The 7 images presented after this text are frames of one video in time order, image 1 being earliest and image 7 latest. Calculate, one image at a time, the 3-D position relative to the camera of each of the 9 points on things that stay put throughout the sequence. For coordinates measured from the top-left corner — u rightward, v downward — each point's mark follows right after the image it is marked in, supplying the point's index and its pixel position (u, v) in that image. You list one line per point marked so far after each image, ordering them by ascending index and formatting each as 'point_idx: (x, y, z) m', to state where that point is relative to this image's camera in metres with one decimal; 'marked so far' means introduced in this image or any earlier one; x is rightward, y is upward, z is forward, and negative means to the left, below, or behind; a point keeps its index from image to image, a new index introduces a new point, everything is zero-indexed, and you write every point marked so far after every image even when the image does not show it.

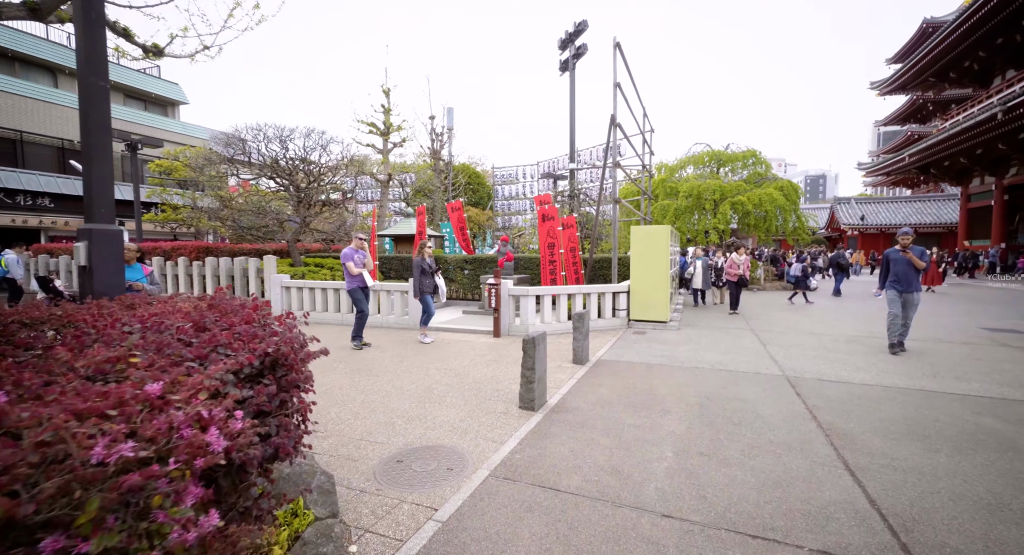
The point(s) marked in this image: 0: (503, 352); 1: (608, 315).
0: (-0.2, -1.2, +7.2) m
1: (+1.9, -0.8, +9.6) m
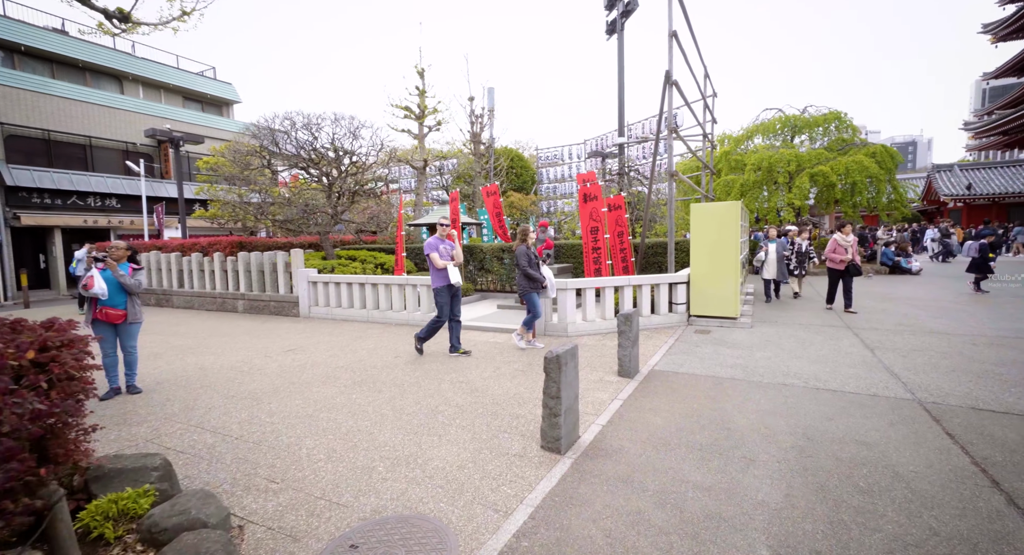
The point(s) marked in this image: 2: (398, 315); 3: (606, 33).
0: (+0.3, -1.1, +6.1) m
1: (+2.6, -0.6, +8.2) m
2: (-2.2, -0.8, +9.1) m
3: (+2.6, +6.8, +13.2) m
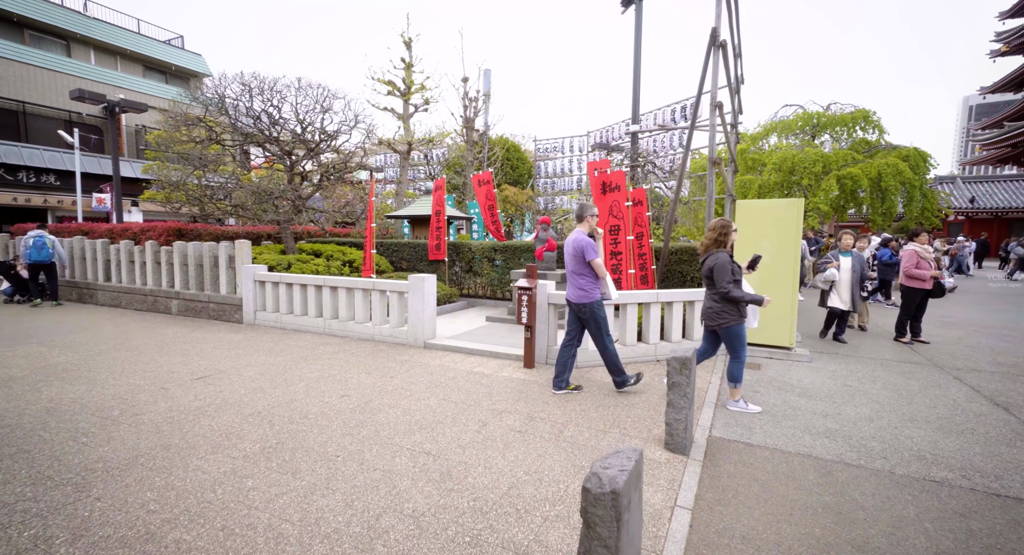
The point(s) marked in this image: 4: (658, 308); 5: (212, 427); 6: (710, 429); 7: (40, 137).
0: (+0.2, -1.2, +4.3) m
1: (+2.5, -0.8, +6.5) m
2: (-2.3, -0.8, +7.3) m
3: (+2.7, +6.7, +11.4) m
4: (+1.9, -0.4, +6.3) m
5: (-2.4, -1.2, +3.7) m
6: (+1.7, -1.3, +4.0) m
7: (-17.7, +5.3, +17.7) m
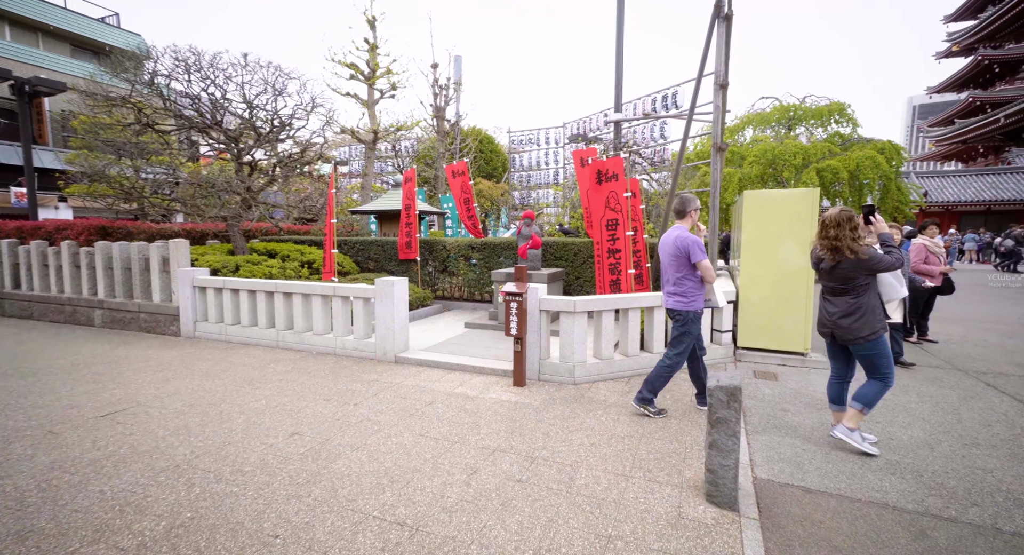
0: (+0.2, -1.3, +3.5) m
1: (+2.3, -0.8, +5.8) m
2: (-2.5, -0.9, +6.3) m
3: (+2.1, +6.7, +10.7) m
4: (+1.8, -0.4, +5.5) m
5: (-2.4, -1.3, +2.8) m
6: (+1.6, -1.3, +3.2) m
7: (-18.6, +5.1, +15.7) m
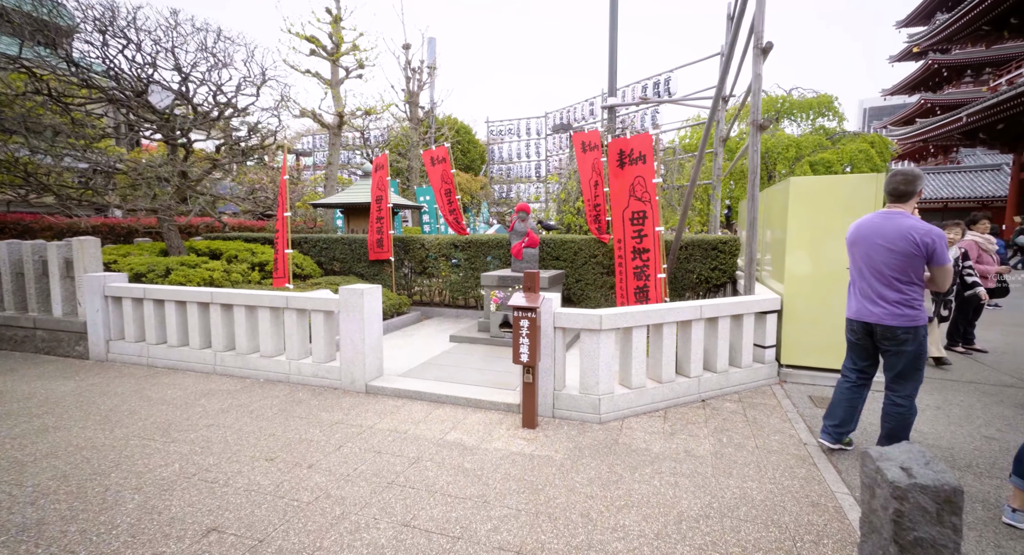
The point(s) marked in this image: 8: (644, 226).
0: (+0.3, -1.3, +2.3) m
1: (+2.3, -0.9, +4.8) m
2: (-2.5, -0.9, +5.0) m
3: (+1.8, +6.7, +9.6) m
4: (+1.8, -0.5, +4.5) m
5: (-2.2, -1.4, +1.5) m
6: (+1.8, -1.4, +2.2) m
7: (-19.2, +5.0, +13.4) m
8: (+1.3, +0.5, +4.6) m
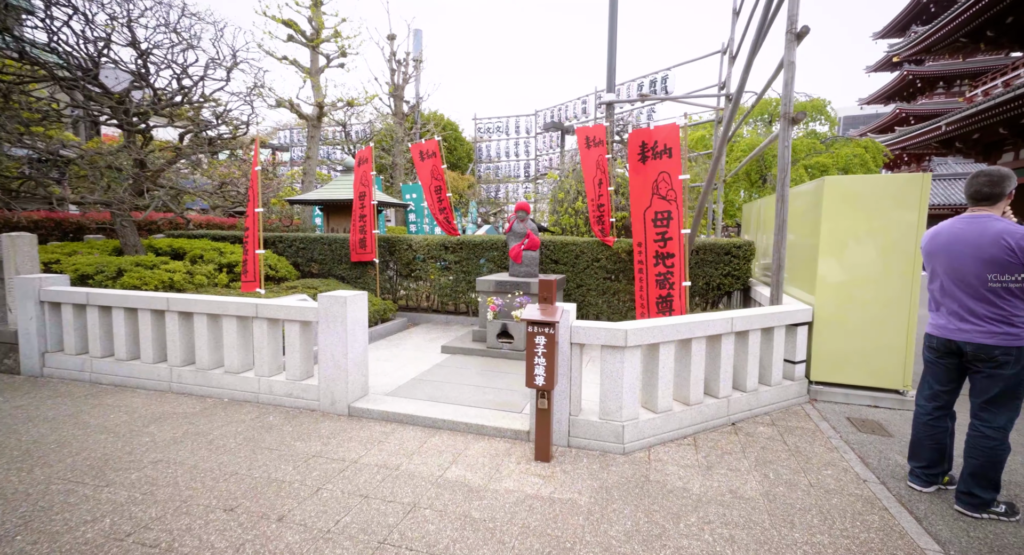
0: (+0.5, -1.4, +1.8) m
1: (+2.4, -0.9, +4.3) m
2: (-2.5, -1.0, +4.3) m
3: (+1.7, +6.6, +9.1) m
4: (+1.8, -0.5, +4.0) m
5: (-2.0, -1.4, +0.8) m
6: (+2.0, -1.4, +1.7) m
7: (-19.5, +5.0, +12.0) m
8: (+1.3, +0.4, +4.1) m
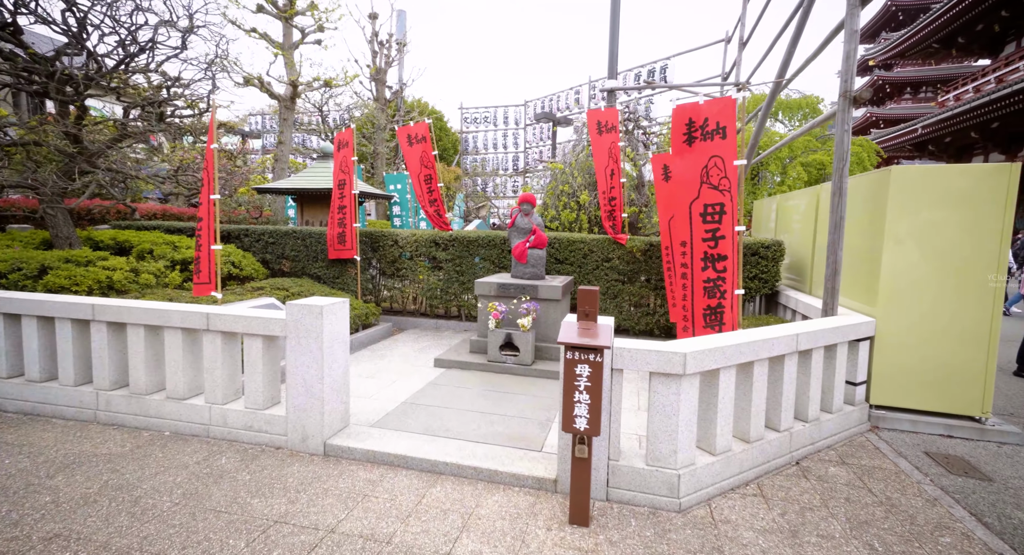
0: (+0.7, -1.5, +1.0) m
1: (+2.5, -1.0, +3.6) m
2: (-2.4, -1.0, +3.4) m
3: (+1.6, +6.6, +8.4) m
4: (+2.0, -0.6, +3.3) m
5: (-1.8, -1.5, -0.1) m
6: (+2.2, -1.5, +1.0) m
7: (-19.6, +5.2, +10.4) m
8: (+1.5, +0.4, +3.4) m
